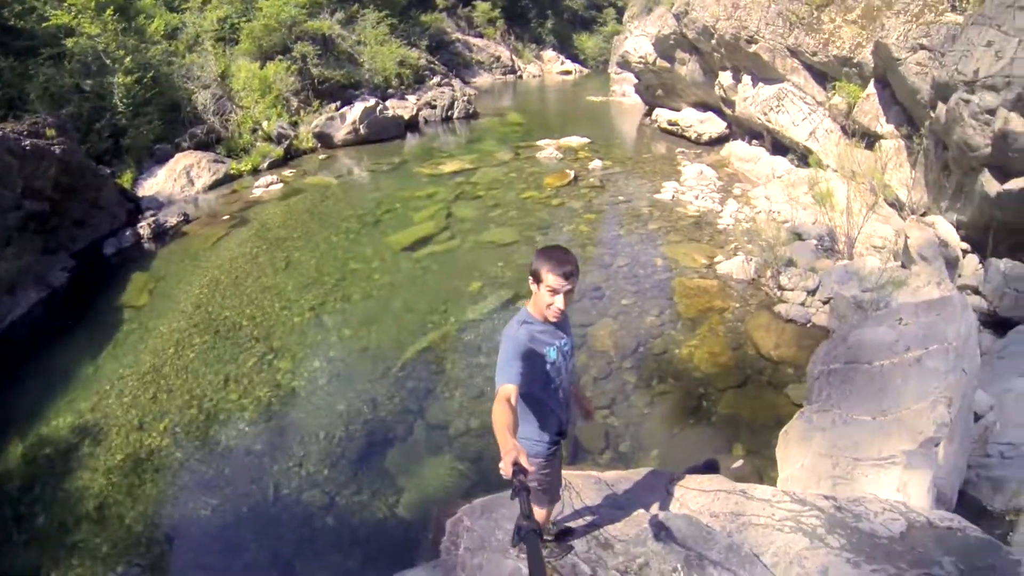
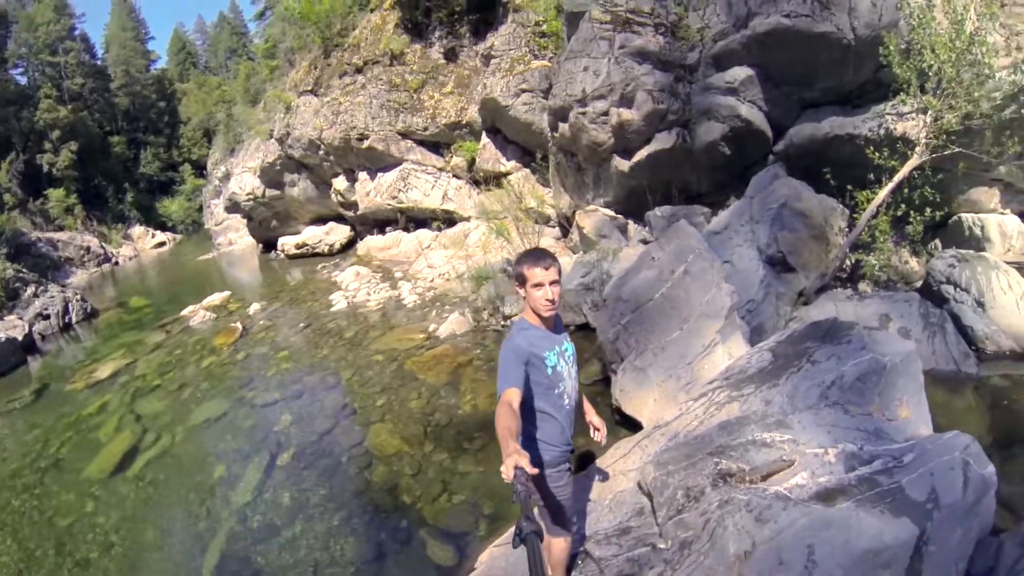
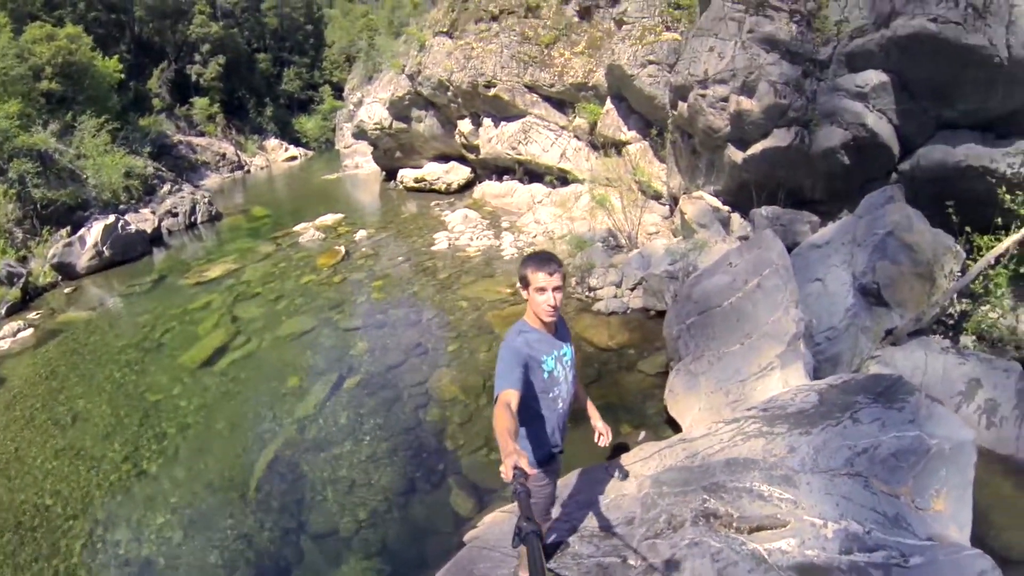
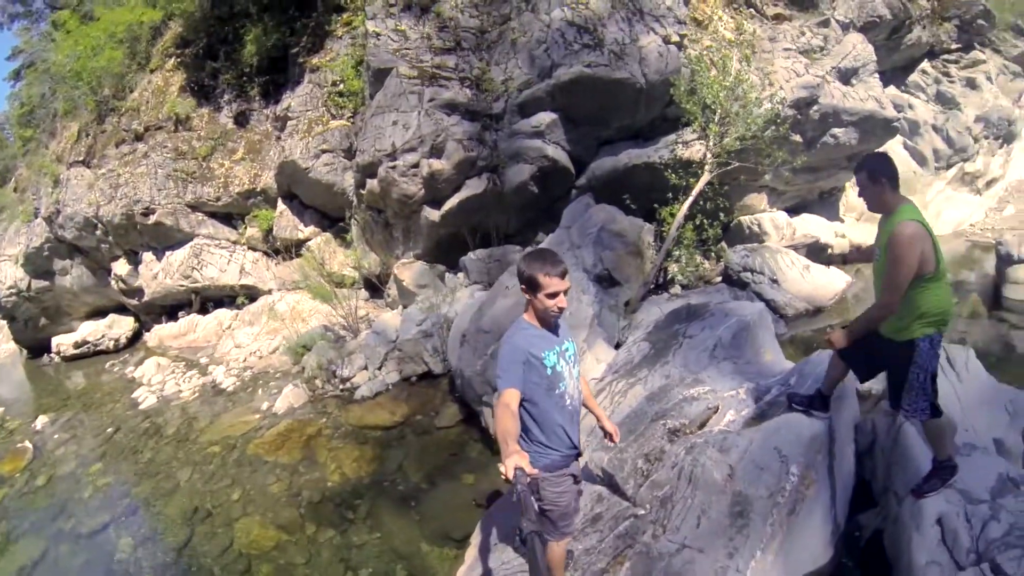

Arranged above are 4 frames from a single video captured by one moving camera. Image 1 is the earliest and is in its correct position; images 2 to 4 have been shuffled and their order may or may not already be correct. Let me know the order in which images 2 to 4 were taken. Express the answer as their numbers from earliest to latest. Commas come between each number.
3, 2, 4
